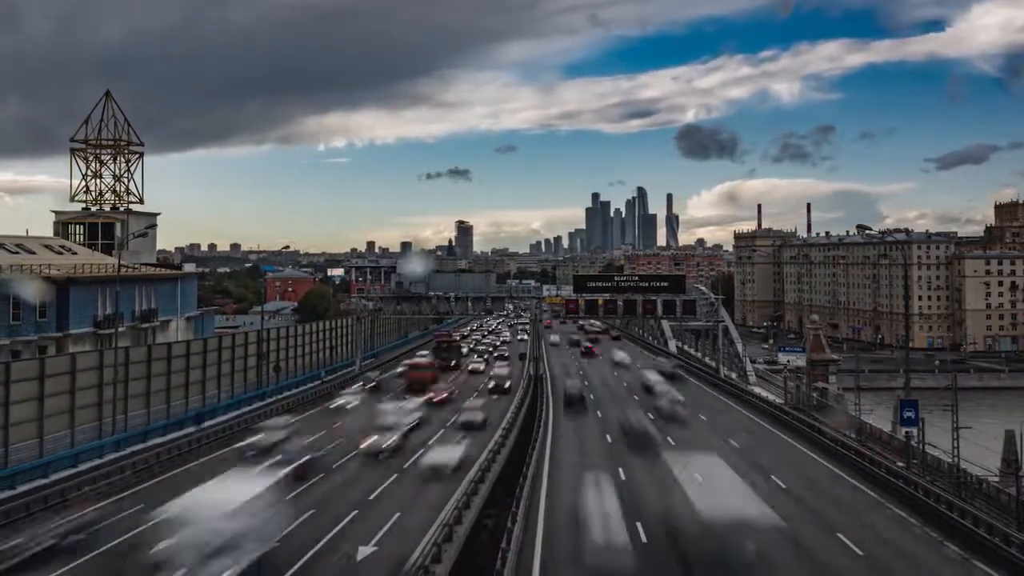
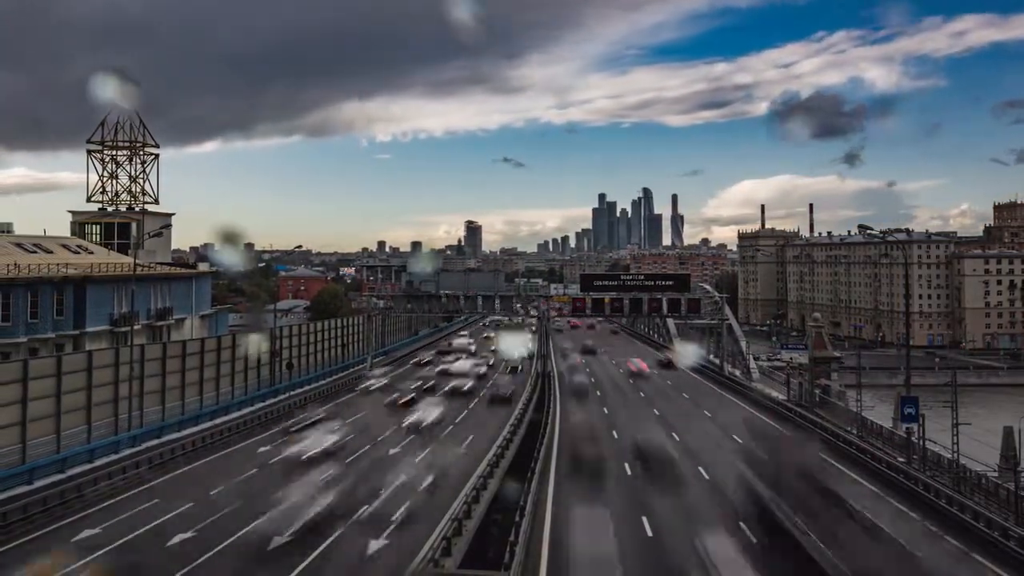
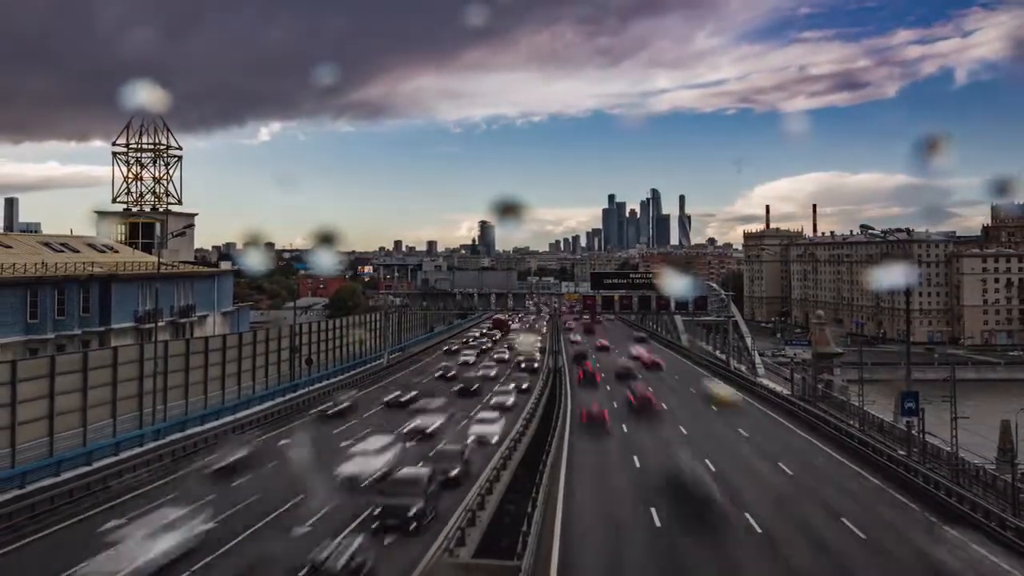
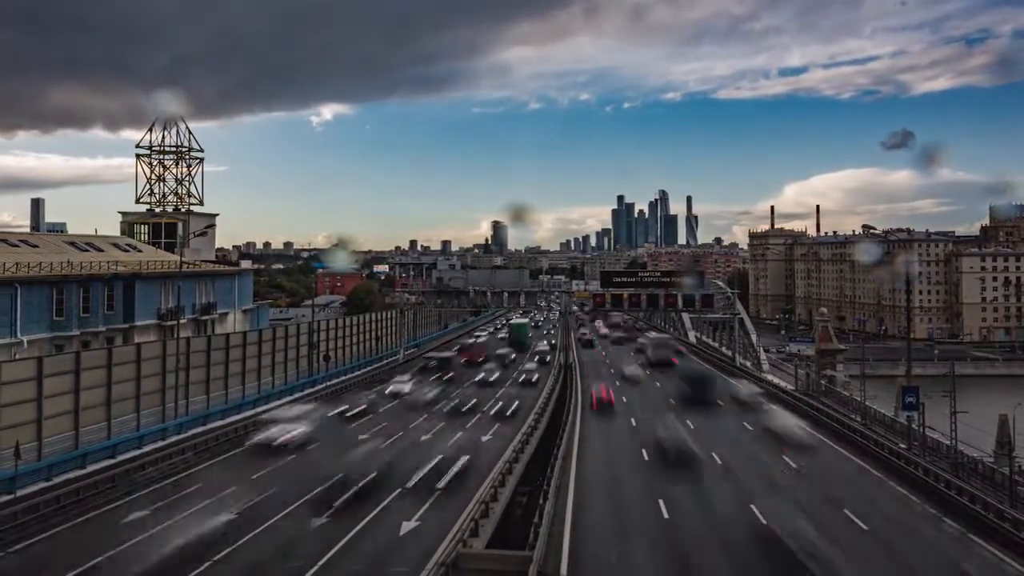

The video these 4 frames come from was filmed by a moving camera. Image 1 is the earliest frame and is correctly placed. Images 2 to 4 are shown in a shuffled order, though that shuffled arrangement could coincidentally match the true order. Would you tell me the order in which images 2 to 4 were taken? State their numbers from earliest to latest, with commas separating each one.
2, 3, 4
